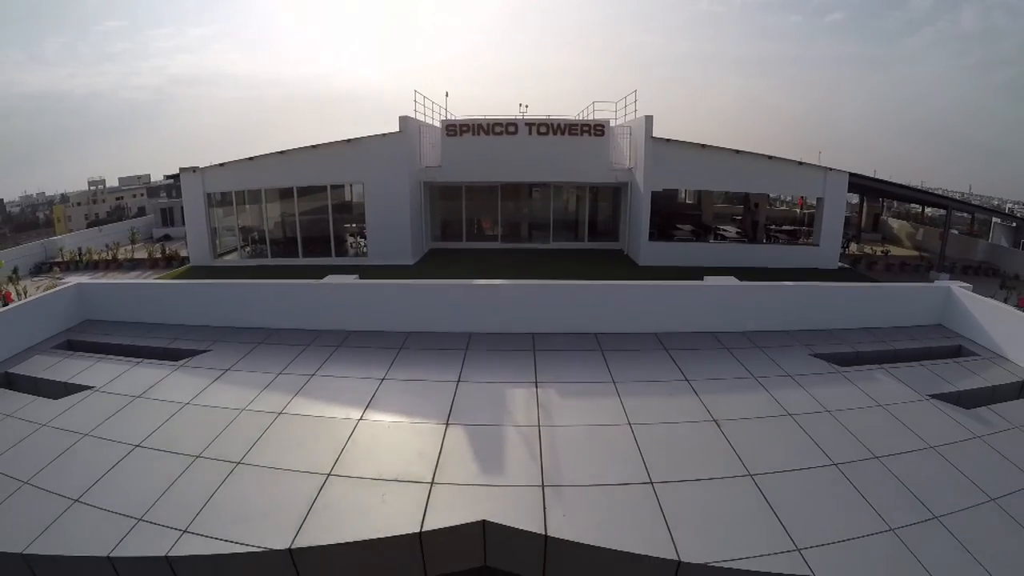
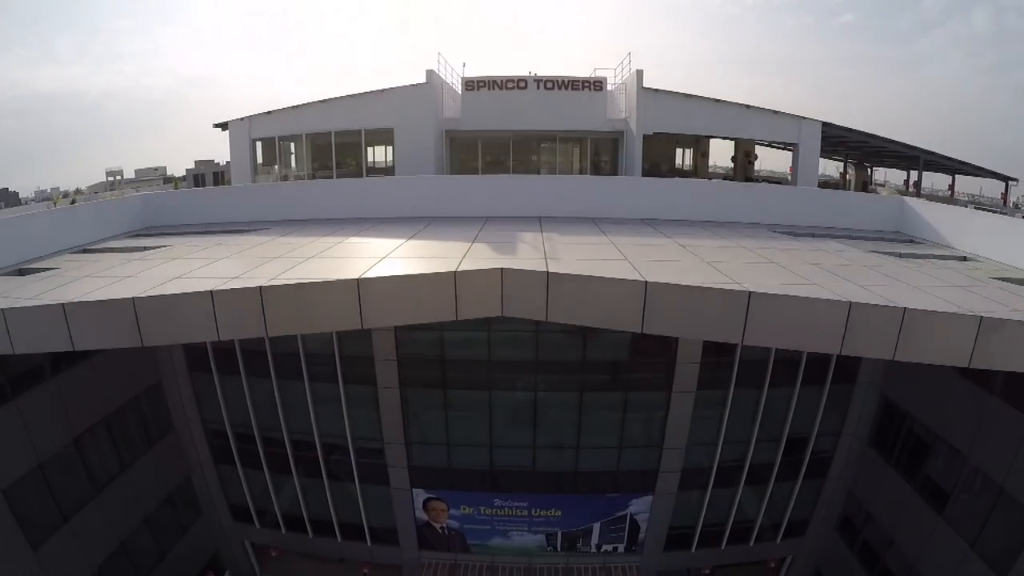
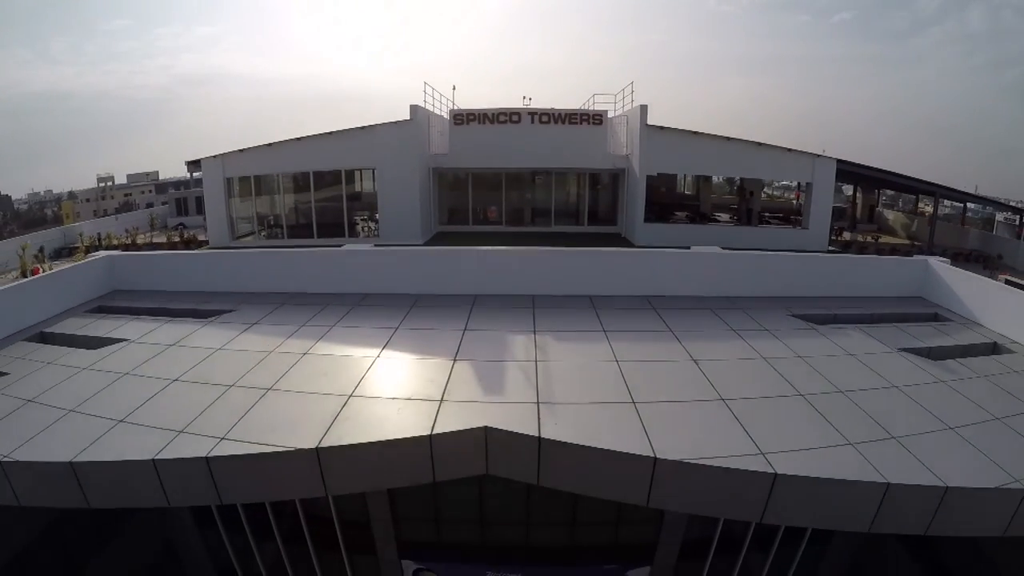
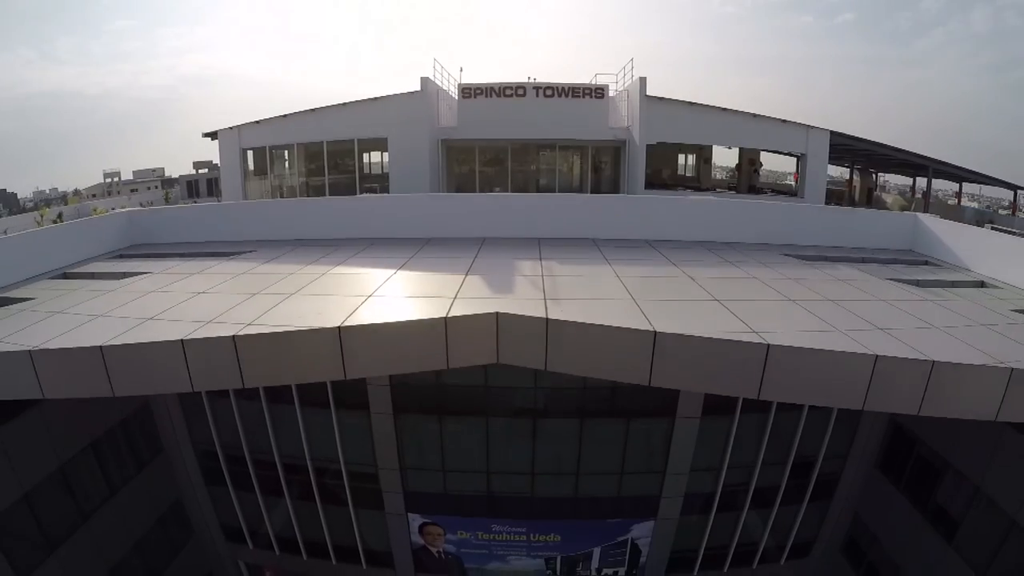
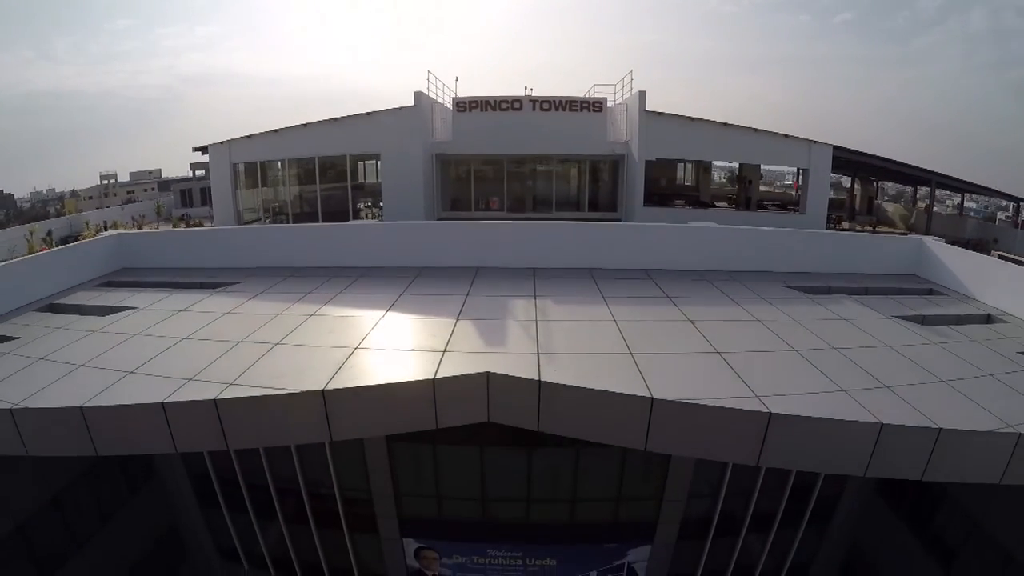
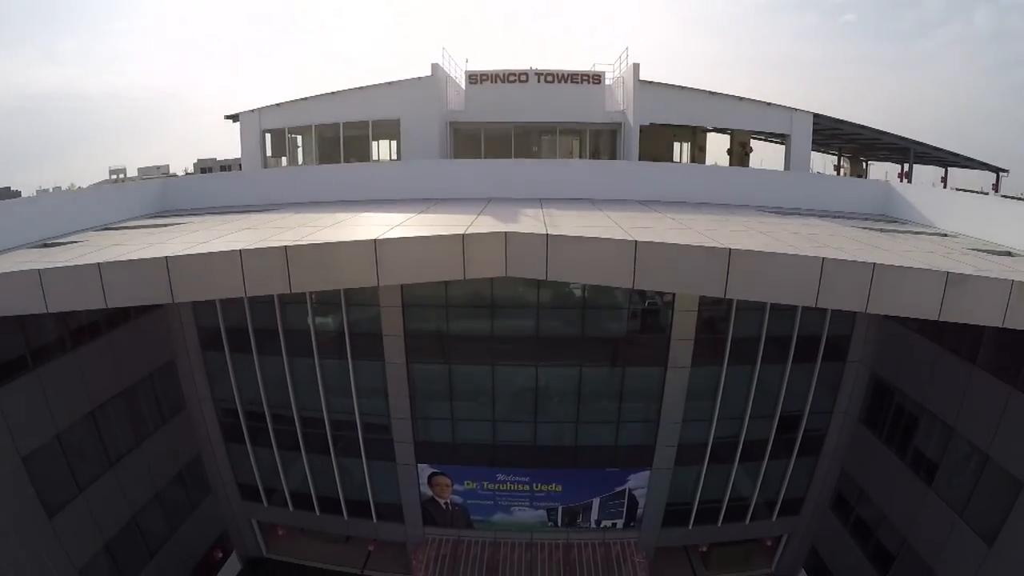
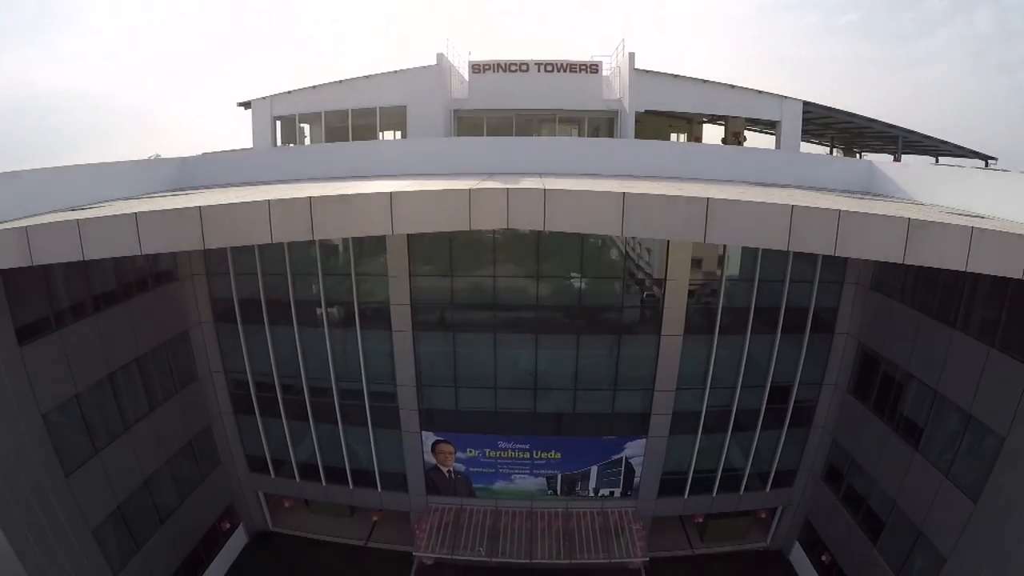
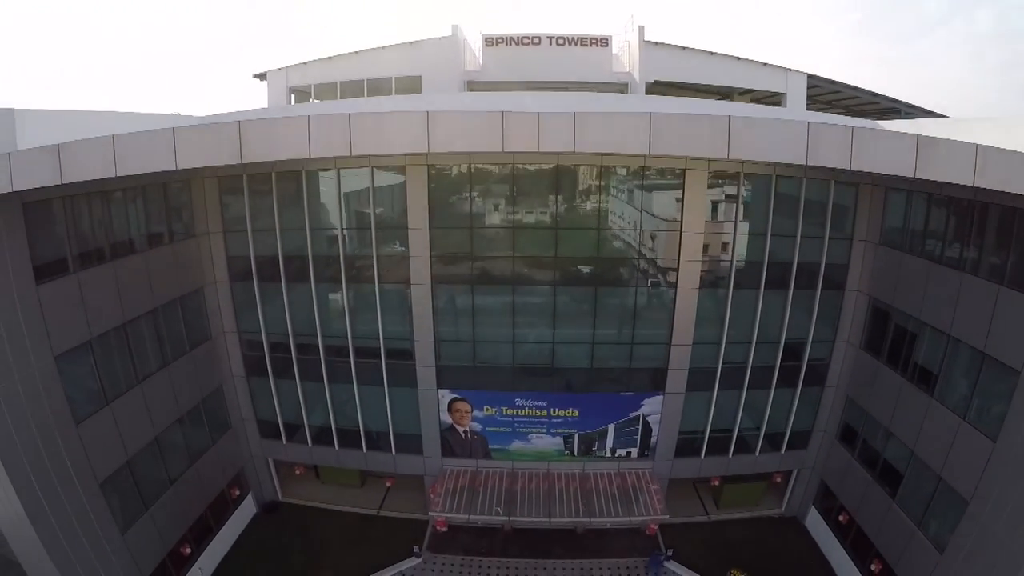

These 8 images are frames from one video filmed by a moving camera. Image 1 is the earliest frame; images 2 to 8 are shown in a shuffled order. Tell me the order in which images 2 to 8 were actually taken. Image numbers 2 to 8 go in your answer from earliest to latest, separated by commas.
3, 5, 4, 2, 6, 7, 8
